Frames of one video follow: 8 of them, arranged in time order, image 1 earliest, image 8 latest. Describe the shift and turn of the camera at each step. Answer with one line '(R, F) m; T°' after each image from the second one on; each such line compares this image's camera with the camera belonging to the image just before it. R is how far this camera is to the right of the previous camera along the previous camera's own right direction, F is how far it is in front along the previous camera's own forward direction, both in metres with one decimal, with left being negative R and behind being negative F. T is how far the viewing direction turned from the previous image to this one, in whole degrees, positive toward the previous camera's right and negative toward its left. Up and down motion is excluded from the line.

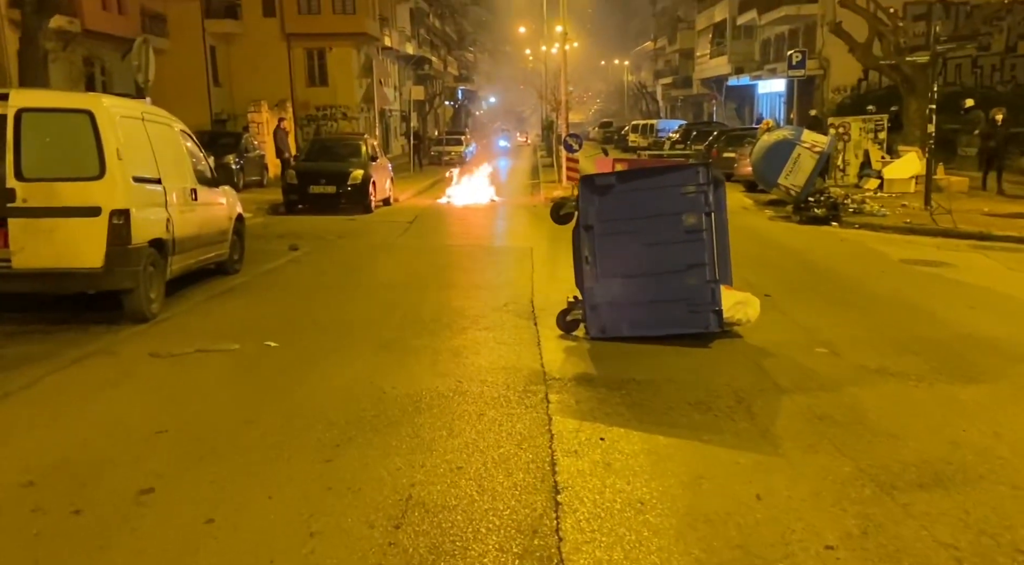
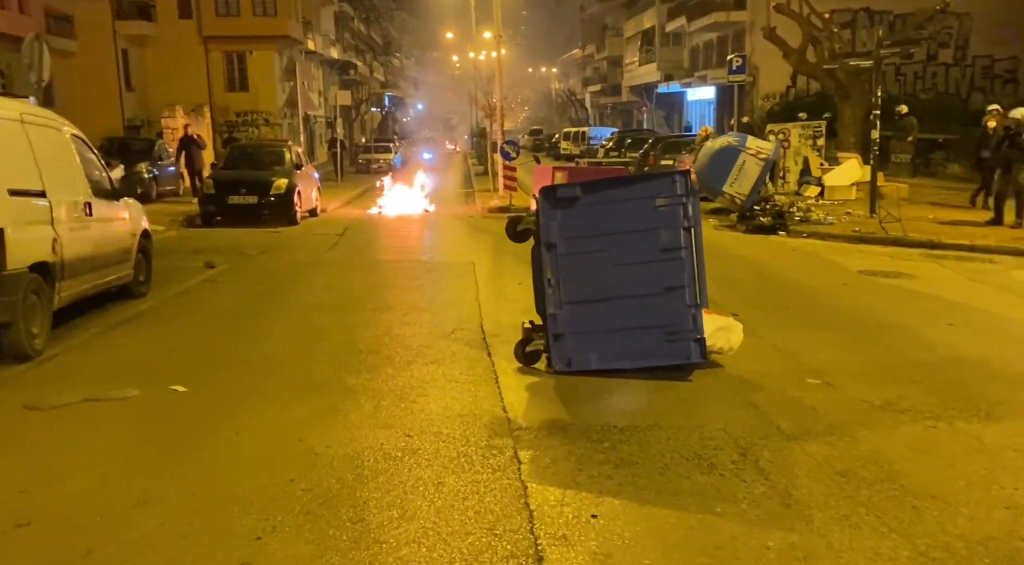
(-0.2, +1.1) m; +4°
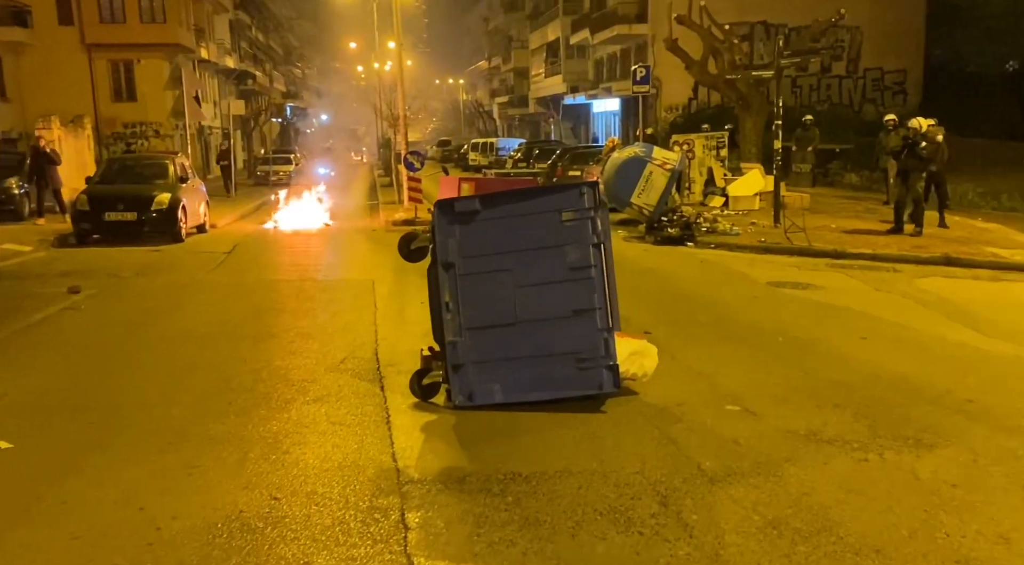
(+0.1, +0.7) m; +5°
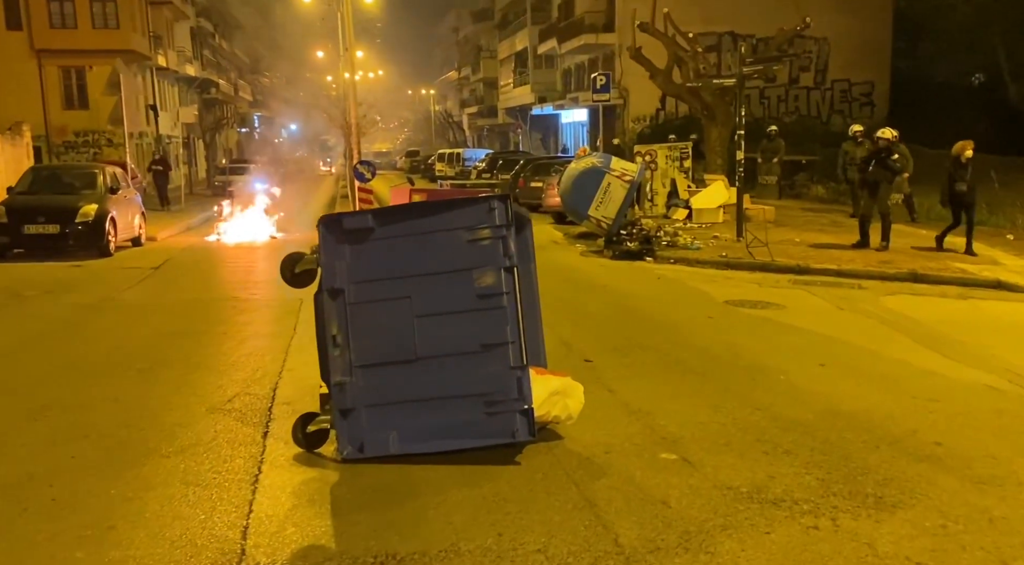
(+0.4, +0.9) m; +2°
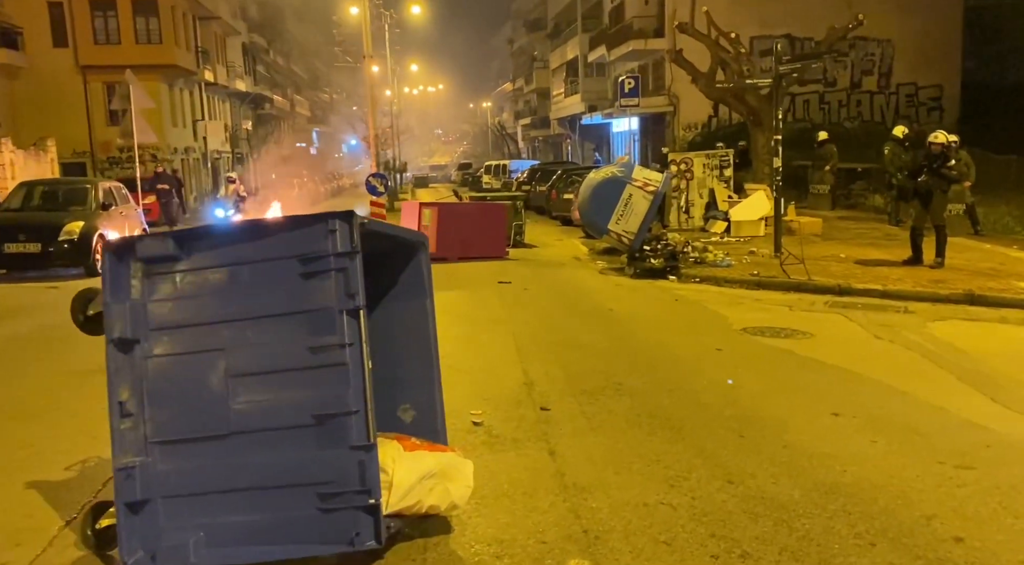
(+0.9, +1.4) m; -4°
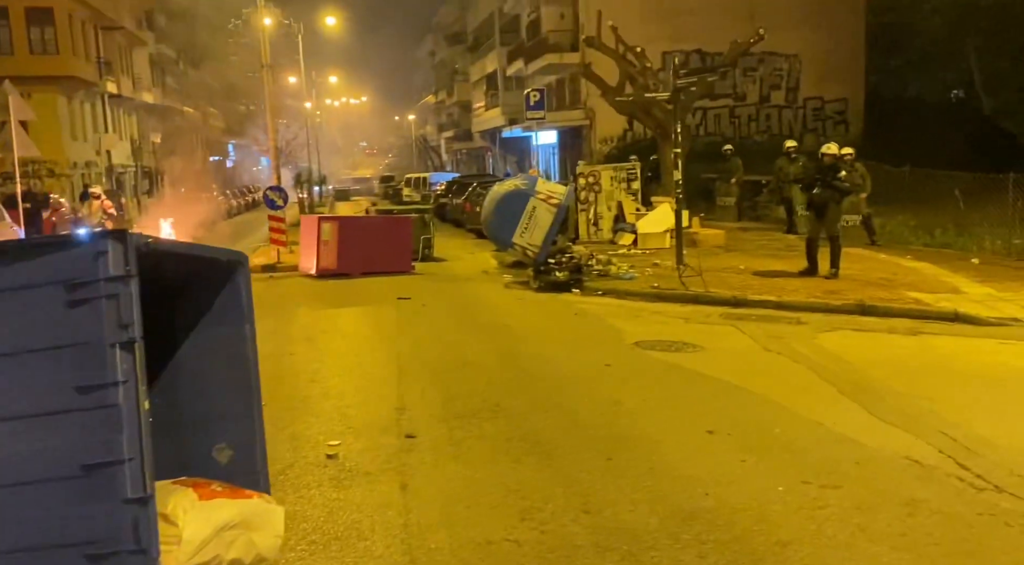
(+0.5, +0.4) m; +4°
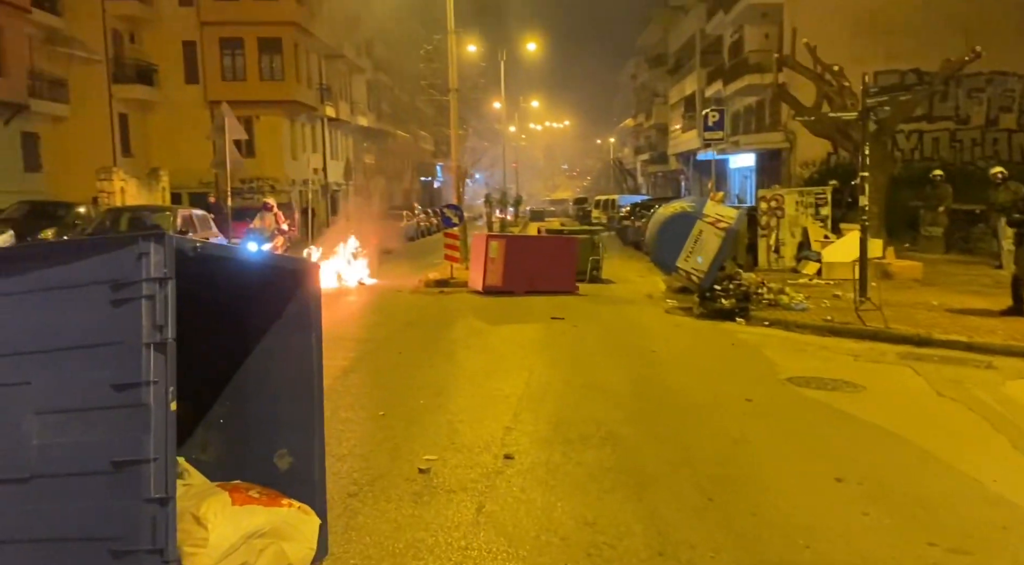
(+0.6, +0.3) m; -12°
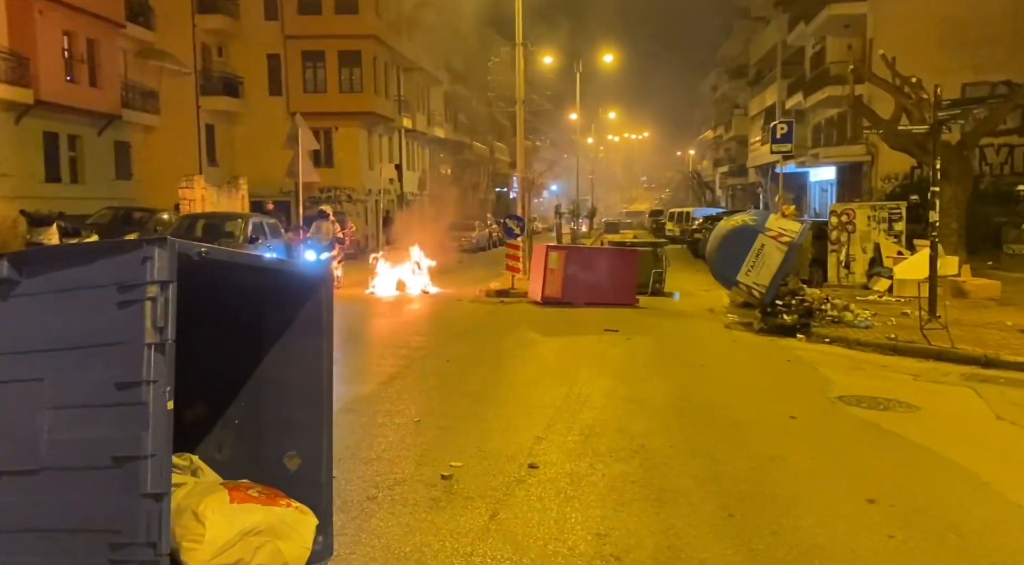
(+0.3, 0.0) m; -5°
